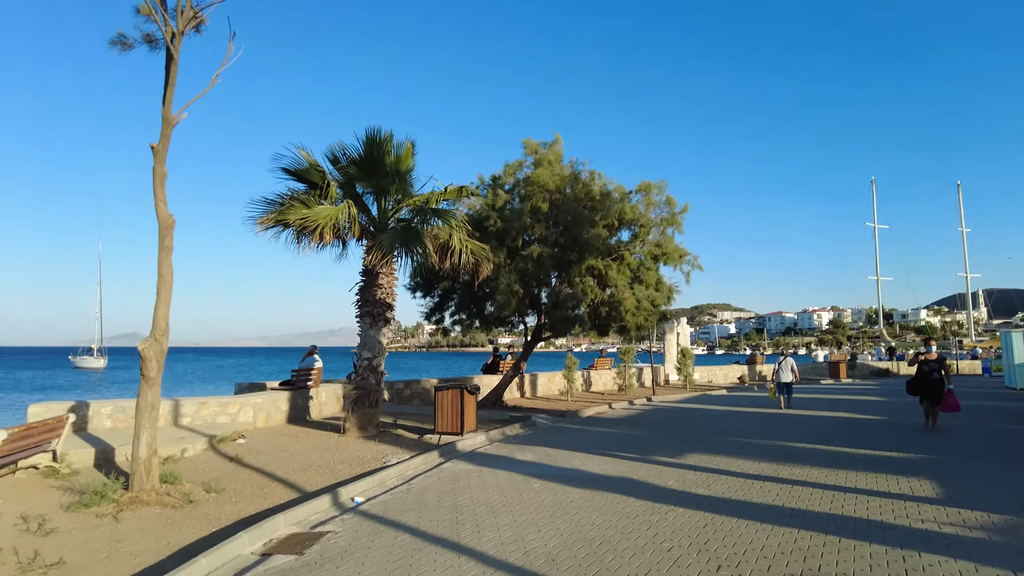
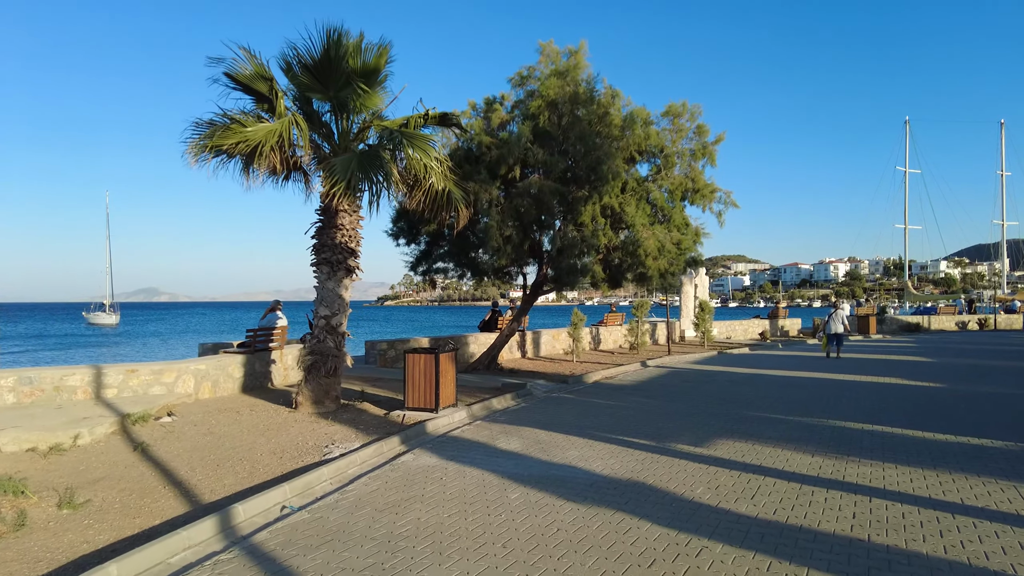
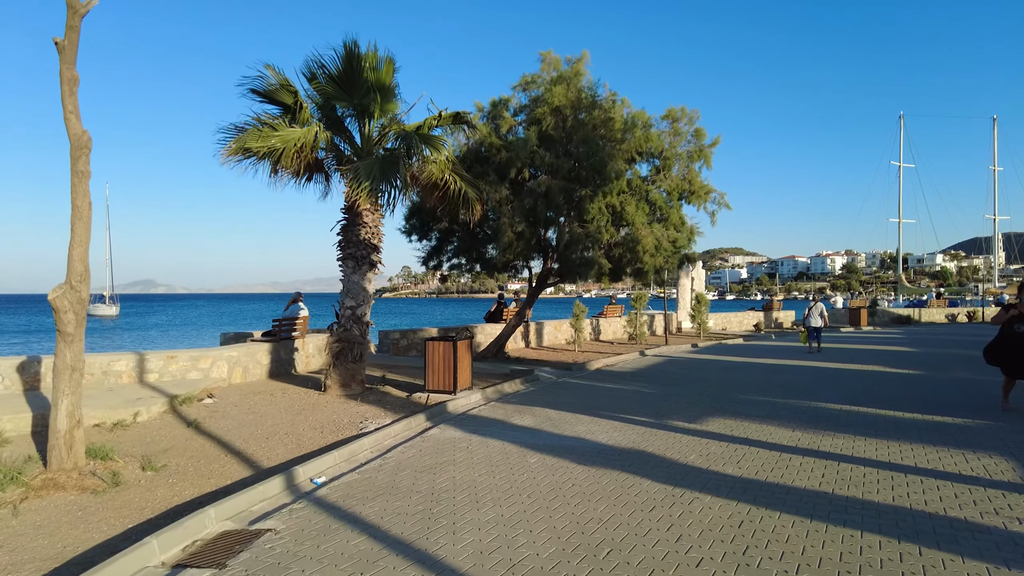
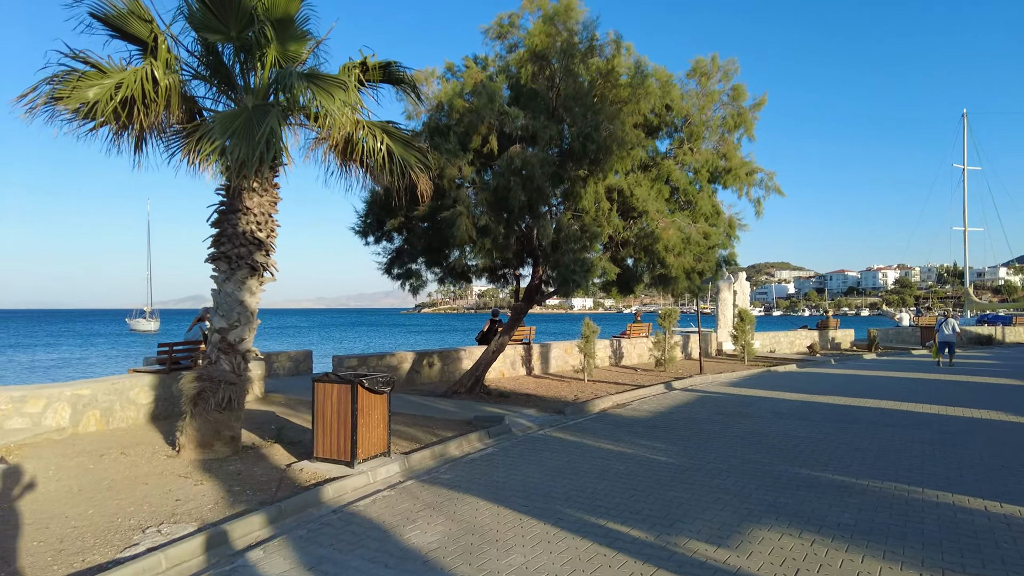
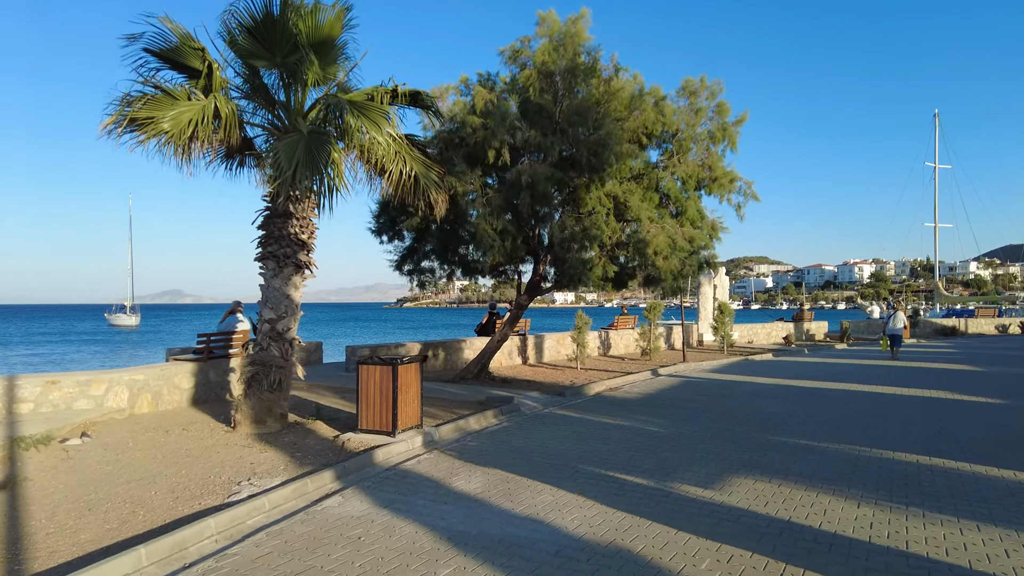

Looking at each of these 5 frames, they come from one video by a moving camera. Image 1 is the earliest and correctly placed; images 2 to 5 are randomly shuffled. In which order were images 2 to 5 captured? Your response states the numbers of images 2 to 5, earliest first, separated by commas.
3, 2, 5, 4
